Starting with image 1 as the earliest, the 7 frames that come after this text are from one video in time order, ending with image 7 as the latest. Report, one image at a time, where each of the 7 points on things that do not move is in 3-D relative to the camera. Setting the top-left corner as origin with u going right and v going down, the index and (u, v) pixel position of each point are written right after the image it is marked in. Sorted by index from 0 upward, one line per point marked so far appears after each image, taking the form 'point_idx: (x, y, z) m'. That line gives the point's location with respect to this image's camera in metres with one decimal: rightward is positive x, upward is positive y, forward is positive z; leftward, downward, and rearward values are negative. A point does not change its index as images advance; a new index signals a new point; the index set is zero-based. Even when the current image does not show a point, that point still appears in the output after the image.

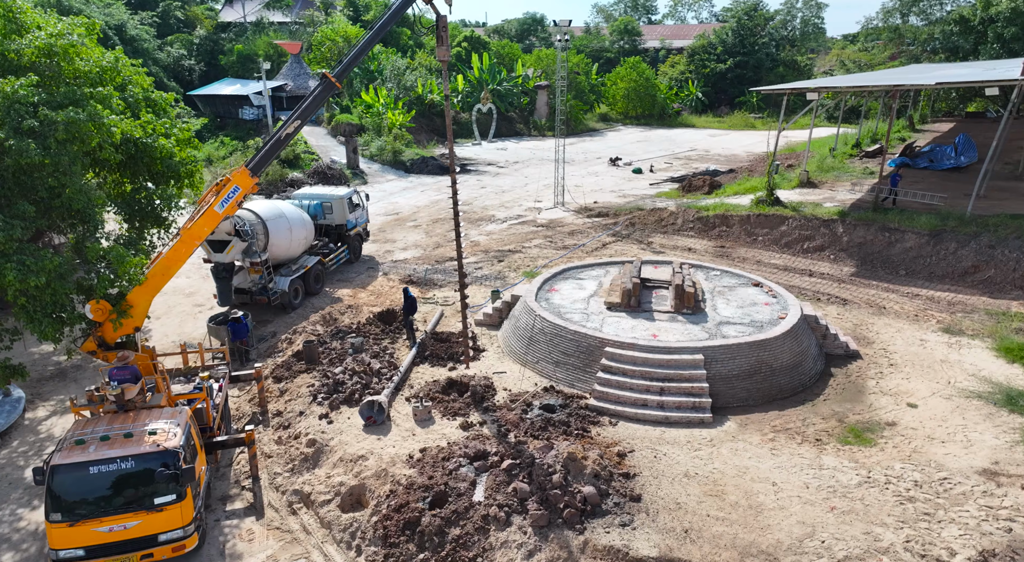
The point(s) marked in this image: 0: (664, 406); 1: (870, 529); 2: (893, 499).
0: (+2.3, -1.9, +9.5) m
1: (+4.2, -2.9, +7.3) m
2: (+4.8, -2.7, +7.8) m
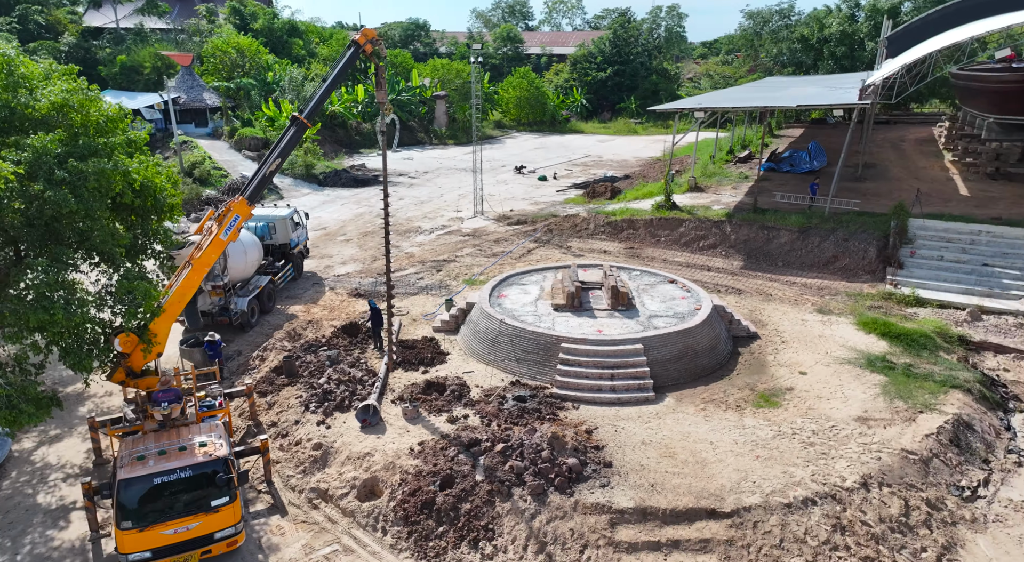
0: (+1.9, -2.0, +11.3) m
1: (+4.2, -2.8, +9.4) m
2: (+4.6, -2.6, +10.0) m
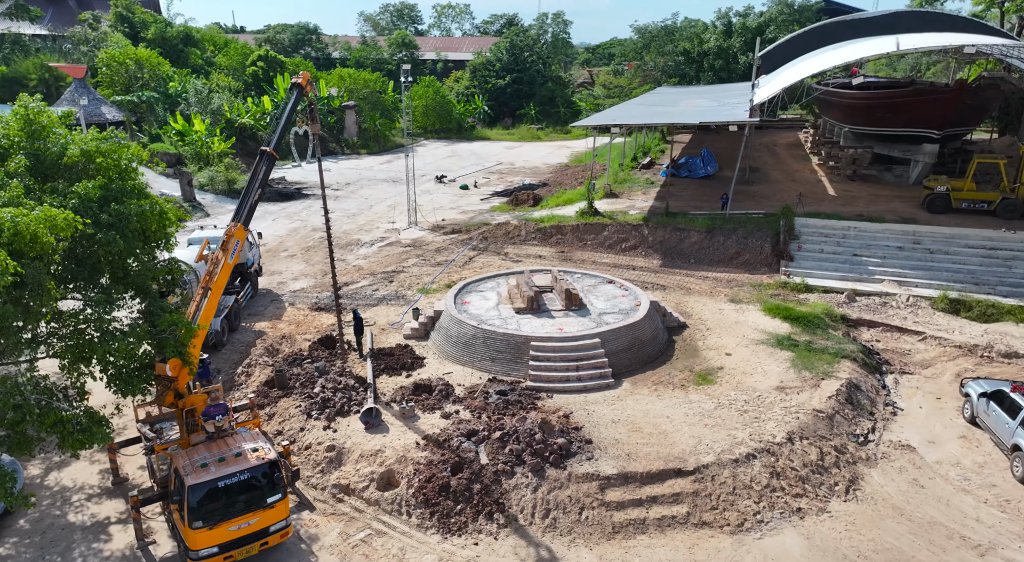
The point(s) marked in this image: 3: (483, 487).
0: (+1.4, -2.0, +13.0) m
1: (+4.0, -2.8, +11.5) m
2: (+4.4, -2.5, +12.2) m
3: (-0.5, -3.3, +10.1) m
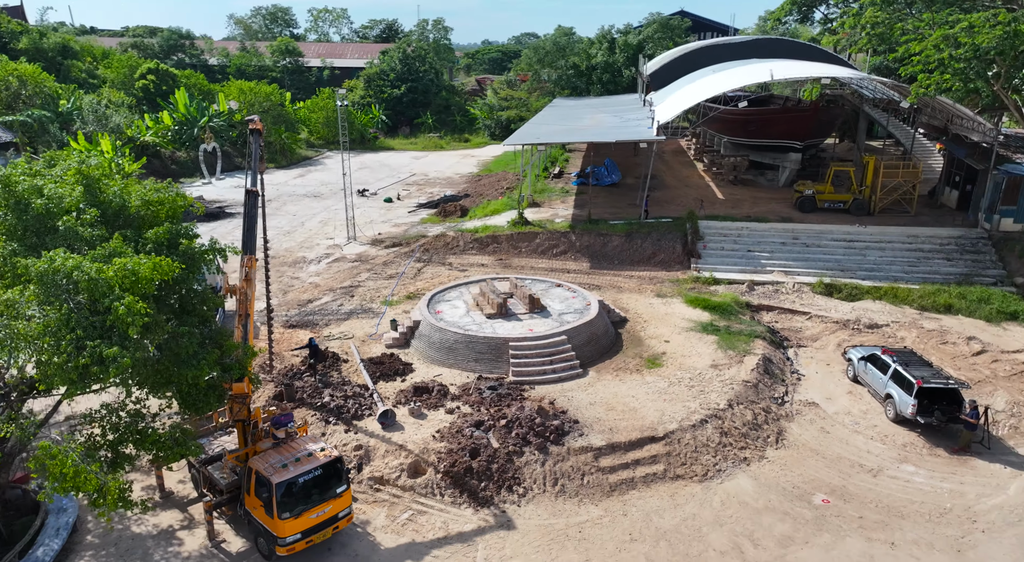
0: (+1.1, -2.2, +15.1) m
1: (+3.9, -2.8, +14.1) m
2: (+4.1, -2.5, +14.9) m
3: (-0.2, -3.5, +12.0) m
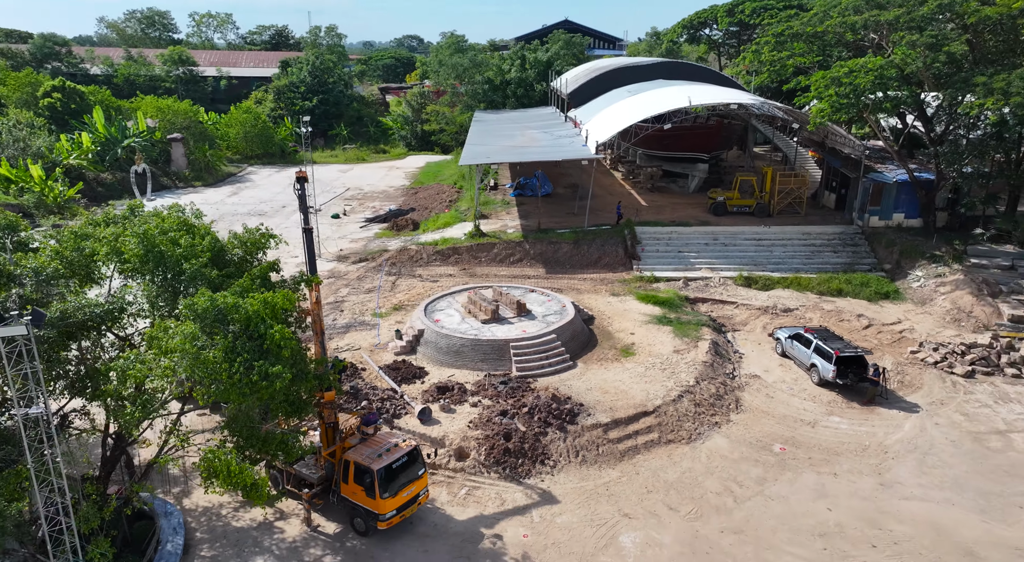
0: (+1.1, -2.4, +17.6) m
1: (+4.1, -2.8, +17.2) m
2: (+4.1, -2.6, +17.9) m
3: (+0.4, -3.8, +14.3) m
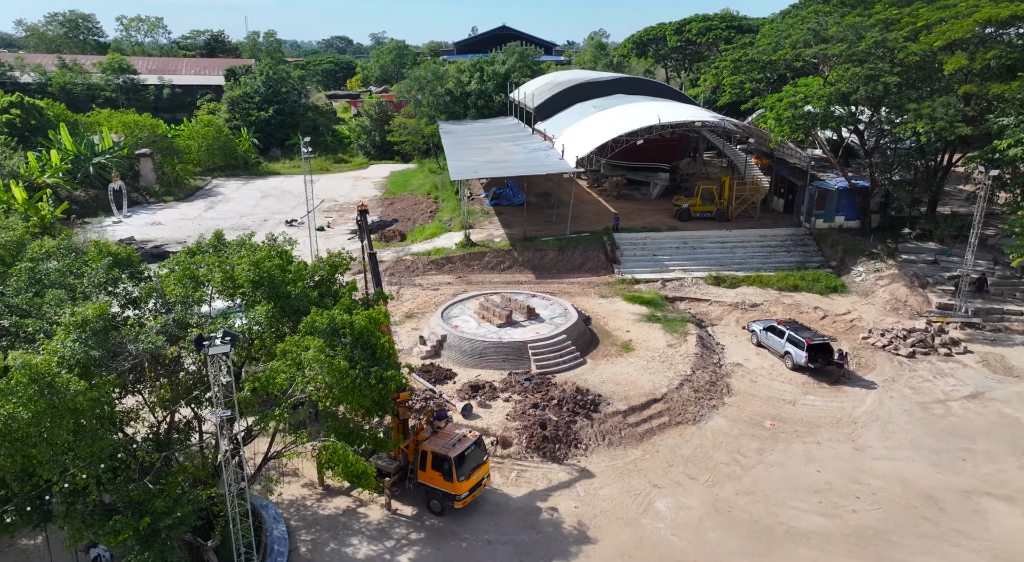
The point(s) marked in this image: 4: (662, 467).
0: (+1.7, -2.6, +19.7) m
1: (+4.7, -2.9, +19.5) m
2: (+4.7, -2.7, +20.3) m
3: (+1.4, -4.0, +16.4) m
4: (+3.8, -4.7, +15.7) m
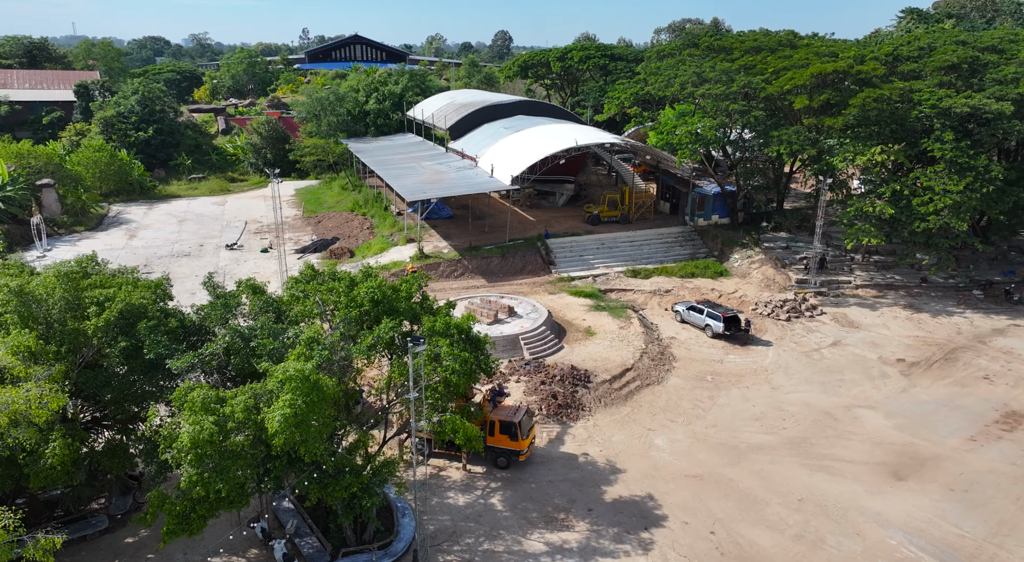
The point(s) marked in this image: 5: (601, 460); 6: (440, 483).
0: (+1.4, -2.6, +24.2) m
1: (+4.5, -2.7, +24.7) m
2: (+4.2, -2.5, +25.5) m
3: (+2.0, -4.0, +20.9) m
4: (+4.5, -4.5, +20.8) m
5: (+2.6, -5.3, +18.3) m
6: (-1.7, -5.4, +16.5) m
